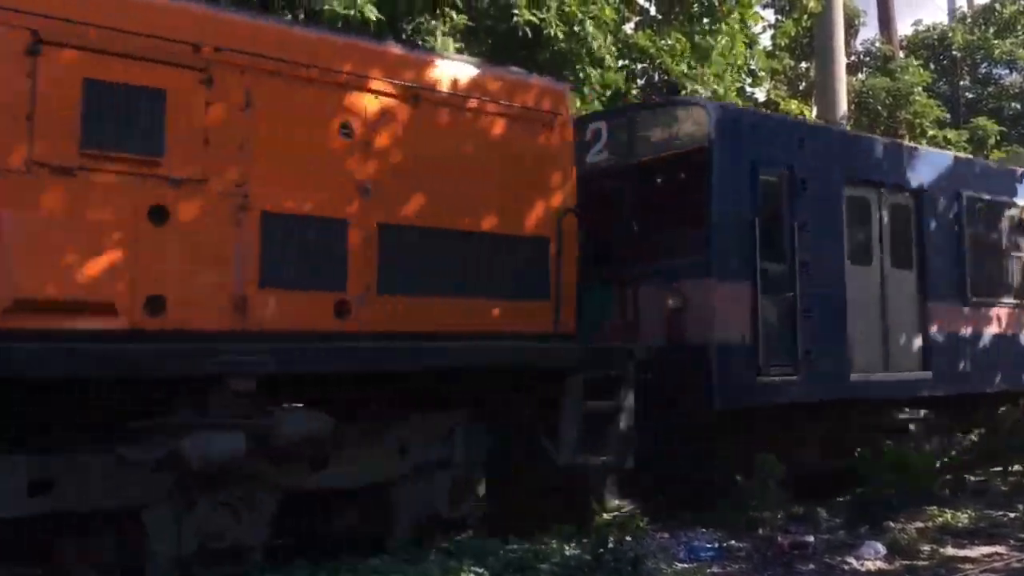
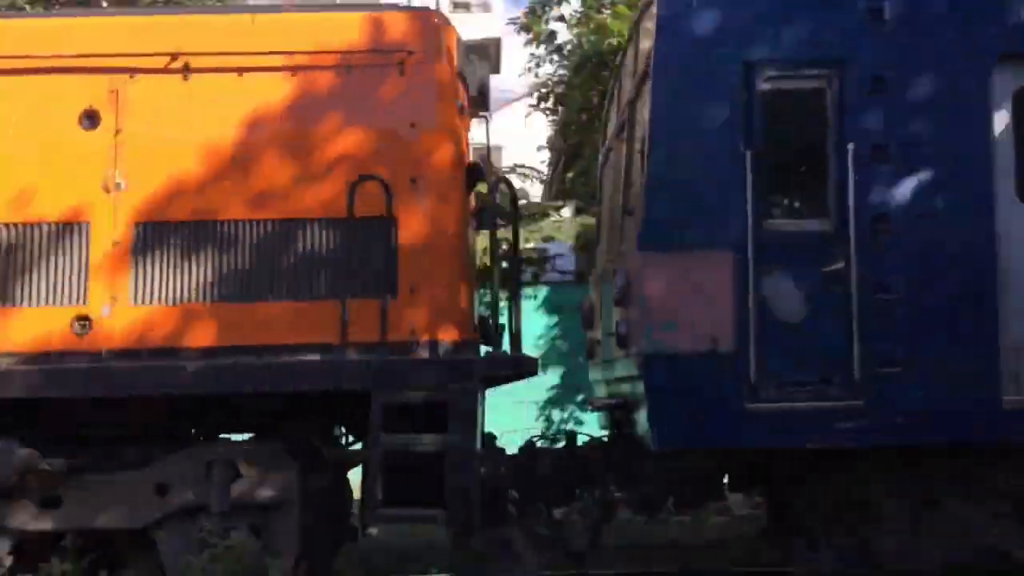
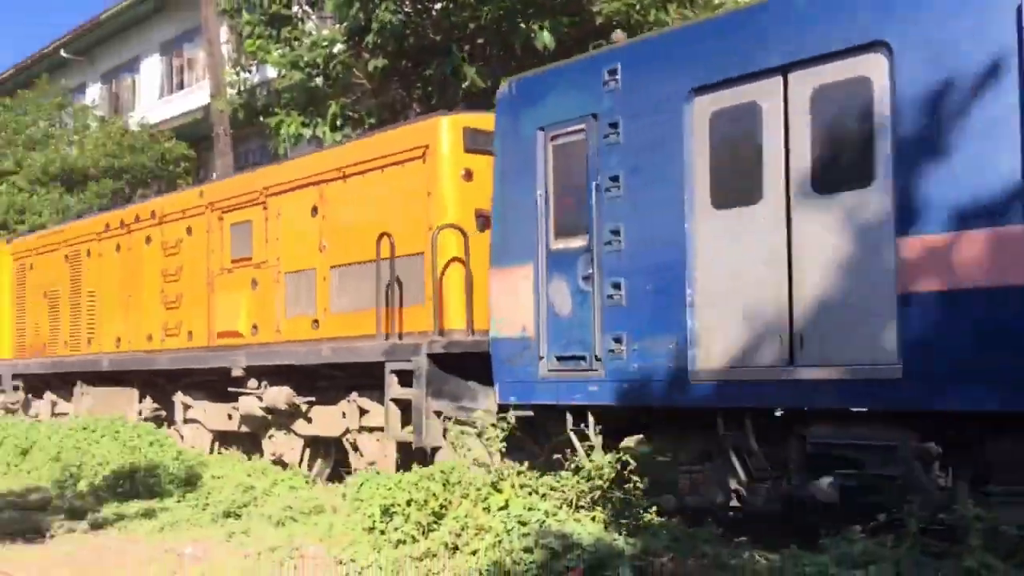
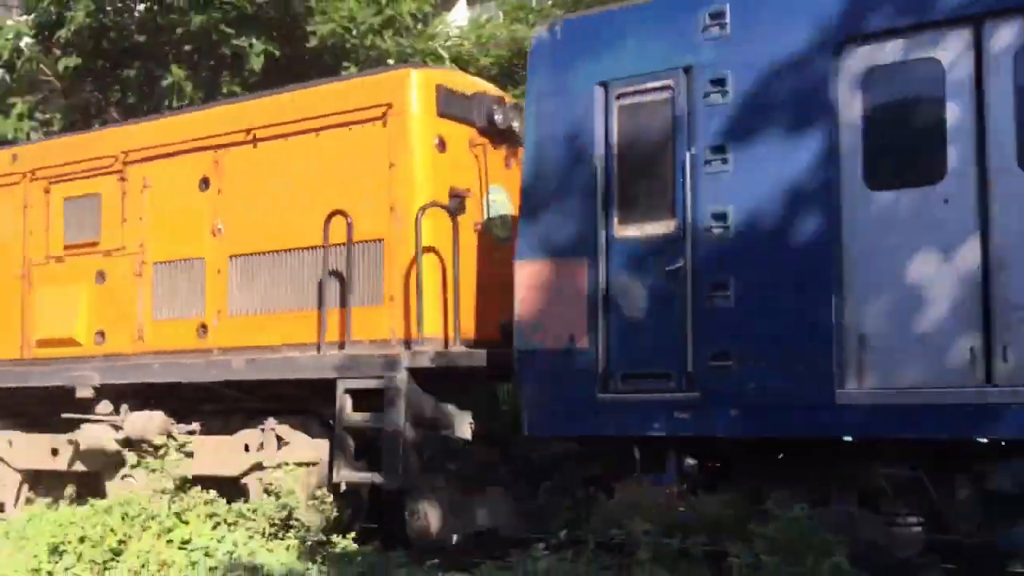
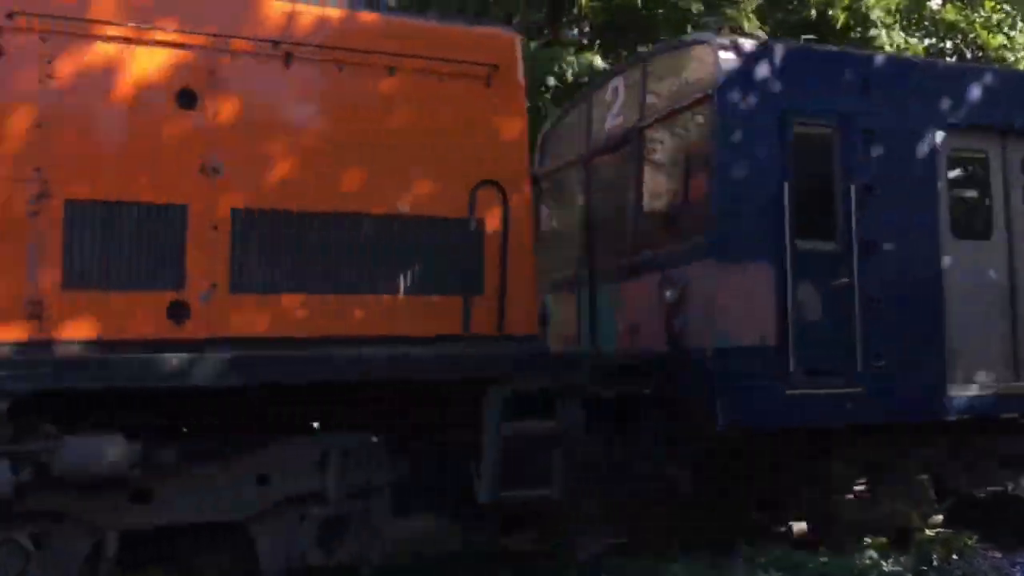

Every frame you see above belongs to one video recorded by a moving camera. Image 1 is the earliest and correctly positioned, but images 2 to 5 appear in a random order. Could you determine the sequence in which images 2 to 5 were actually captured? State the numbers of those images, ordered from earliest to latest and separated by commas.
5, 2, 4, 3
